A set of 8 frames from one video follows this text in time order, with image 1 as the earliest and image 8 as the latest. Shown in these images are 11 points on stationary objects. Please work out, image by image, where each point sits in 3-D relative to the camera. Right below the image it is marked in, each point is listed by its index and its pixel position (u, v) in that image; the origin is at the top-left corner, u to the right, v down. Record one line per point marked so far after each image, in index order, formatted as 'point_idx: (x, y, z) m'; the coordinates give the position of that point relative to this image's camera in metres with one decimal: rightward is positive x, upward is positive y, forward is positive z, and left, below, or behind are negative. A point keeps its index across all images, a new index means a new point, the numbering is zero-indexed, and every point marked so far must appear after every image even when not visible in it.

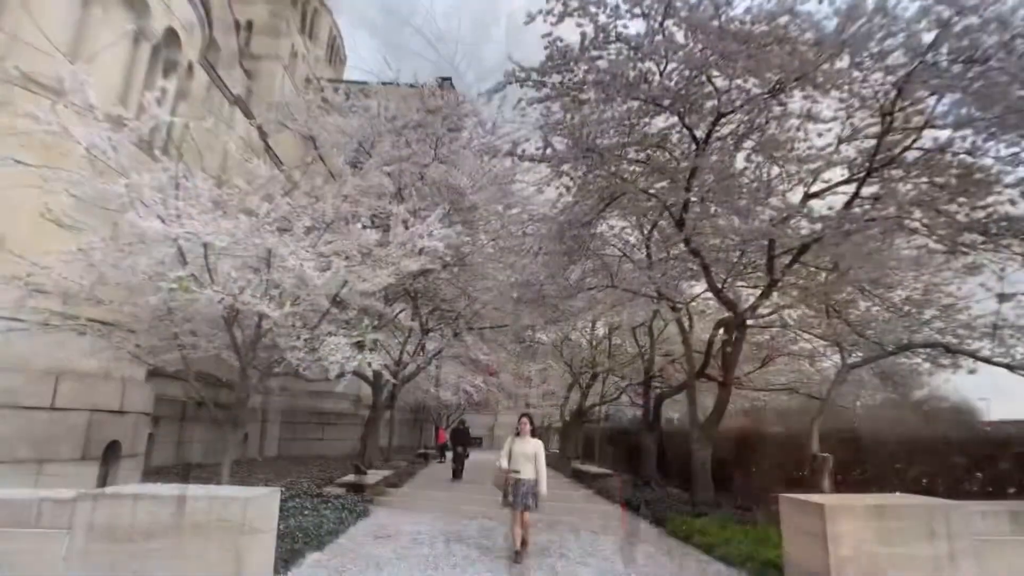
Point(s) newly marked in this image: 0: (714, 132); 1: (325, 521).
0: (+2.7, +2.1, +8.5) m
1: (-2.0, -2.5, +6.9) m
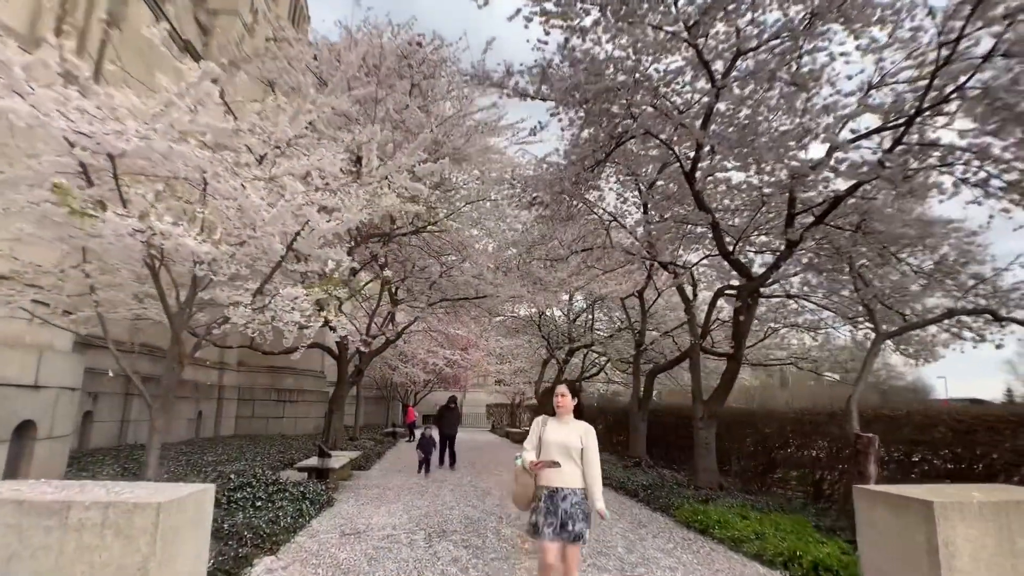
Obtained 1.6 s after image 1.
0: (+2.6, +2.6, +7.5) m
1: (-2.1, -2.1, +5.7) m
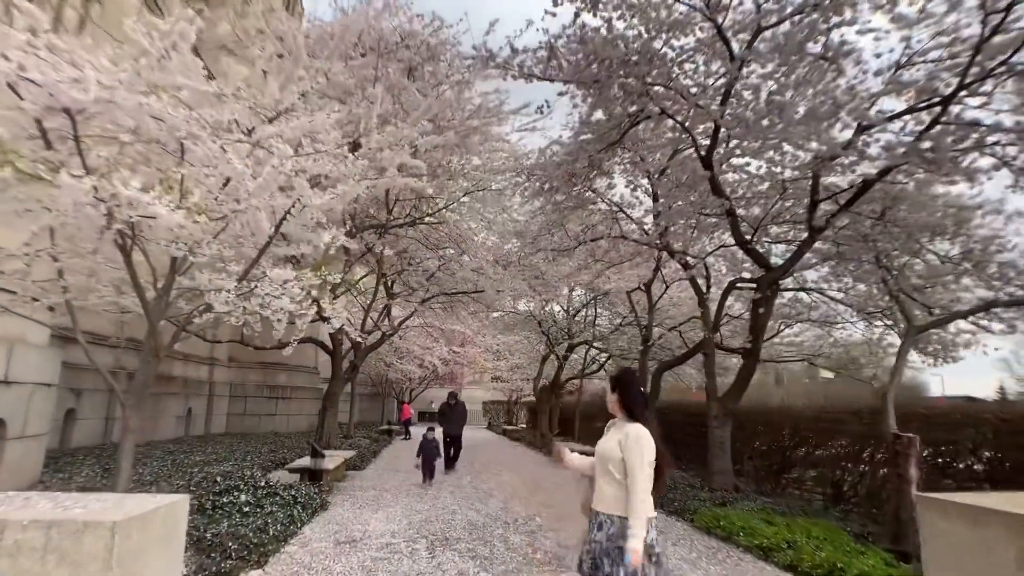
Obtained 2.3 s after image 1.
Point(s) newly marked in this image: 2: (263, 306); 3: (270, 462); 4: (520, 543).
0: (+2.7, +2.7, +7.0) m
1: (-2.0, -2.0, +5.3) m
2: (-1.9, -0.1, +4.9) m
3: (-3.7, -2.7, +9.6) m
4: (+0.1, -2.2, +5.5) m
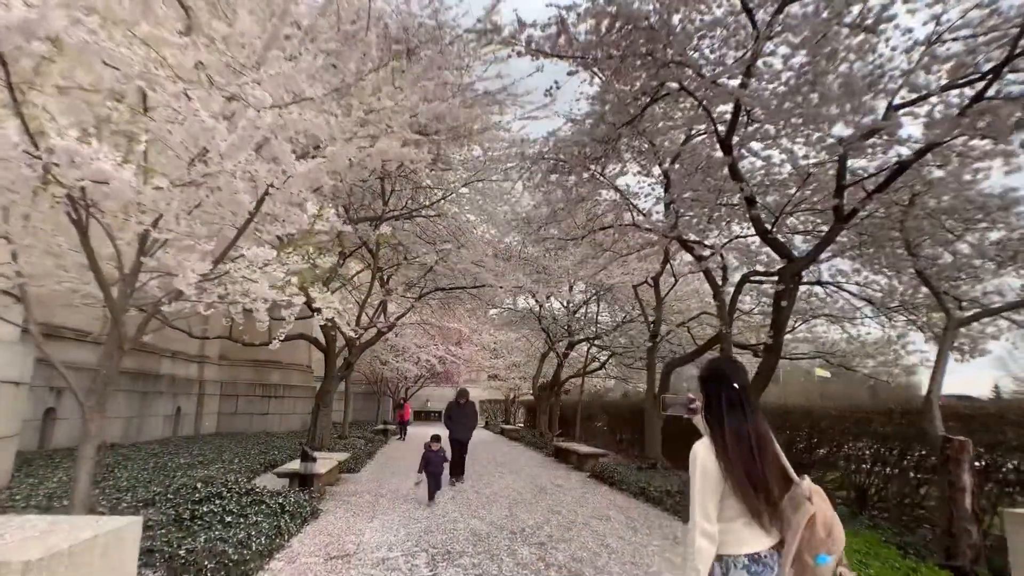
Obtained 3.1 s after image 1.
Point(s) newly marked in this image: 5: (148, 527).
0: (+2.8, +2.8, +6.5) m
1: (-2.0, -1.9, +4.8) m
2: (-1.9, 0.0, +4.4) m
3: (-3.6, -2.6, +9.1) m
4: (+0.1, -2.1, +5.0) m
5: (-2.7, -1.8, +4.7) m
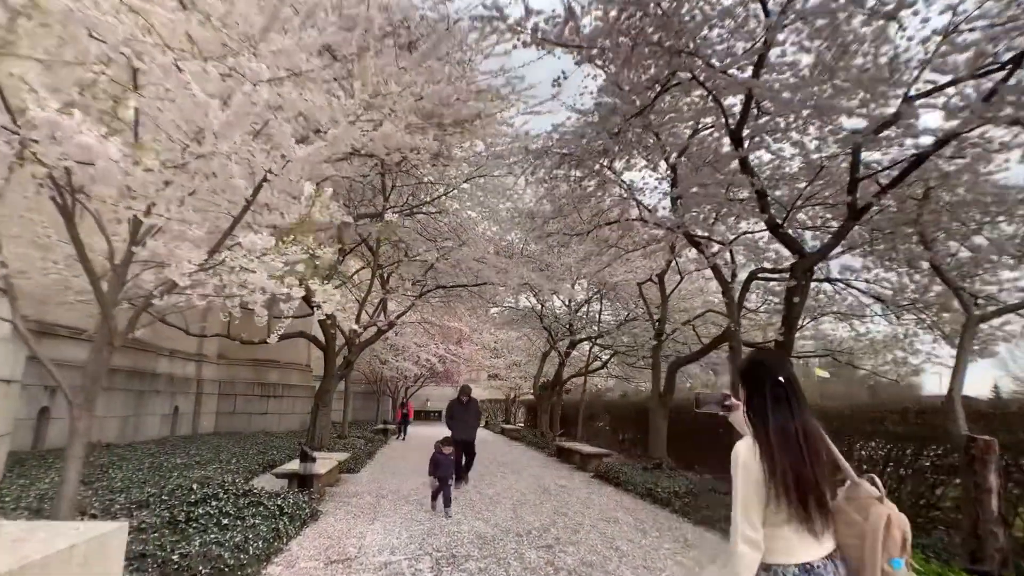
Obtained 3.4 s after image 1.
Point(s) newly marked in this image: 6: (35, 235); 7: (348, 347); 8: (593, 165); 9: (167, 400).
0: (+2.8, +2.8, +6.3) m
1: (-1.9, -1.8, +4.6) m
2: (-1.8, 0.0, +4.2) m
3: (-3.6, -2.5, +8.9) m
4: (+0.2, -2.1, +4.9) m
5: (-2.6, -1.7, +4.5) m
6: (-3.7, +0.4, +4.9) m
7: (-3.3, -1.2, +12.8) m
8: (+1.1, +1.6, +8.3) m
9: (-6.9, -2.2, +12.6) m
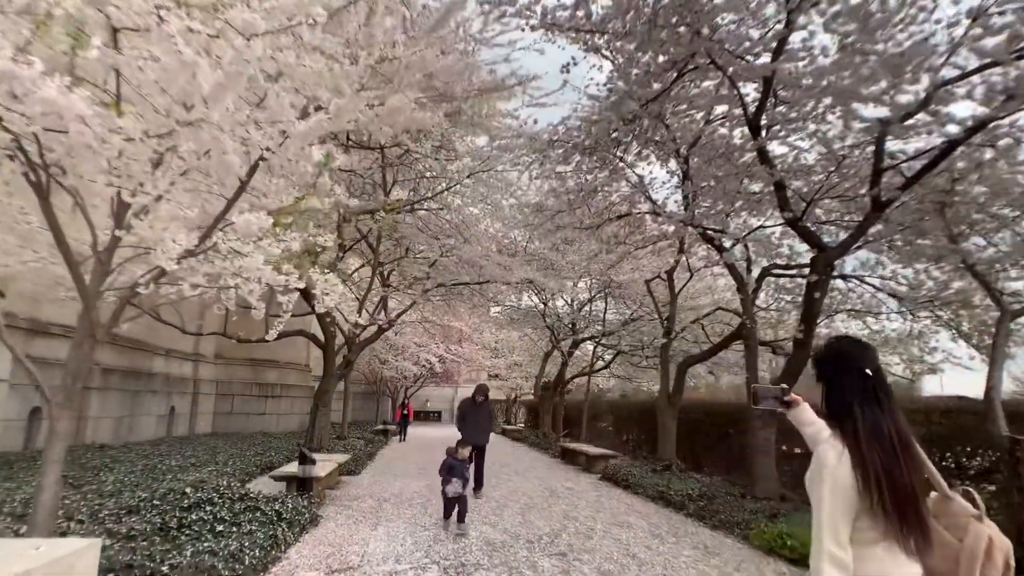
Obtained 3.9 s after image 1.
0: (+2.9, +2.9, +6.1) m
1: (-1.8, -1.8, +4.3) m
2: (-1.7, +0.1, +3.9) m
3: (-3.5, -2.5, +8.6) m
4: (+0.3, -2.0, +4.6) m
5: (-2.6, -1.7, +4.2) m
6: (-3.6, +0.5, +4.6) m
7: (-3.3, -1.2, +12.6) m
8: (+1.1, +1.7, +8.0) m
9: (-6.8, -2.2, +12.3) m
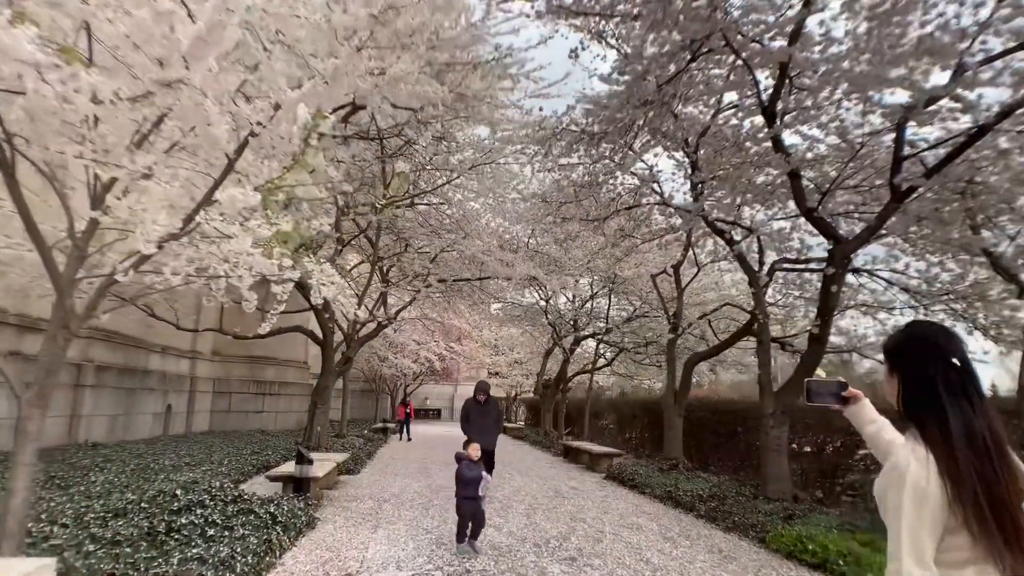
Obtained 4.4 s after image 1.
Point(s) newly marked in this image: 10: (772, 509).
0: (+3.0, +3.0, +5.8) m
1: (-1.8, -1.7, +4.0) m
2: (-1.6, +0.1, +3.7) m
3: (-3.5, -2.4, +8.4) m
4: (+0.3, -2.0, +4.3) m
5: (-2.5, -1.6, +4.0) m
6: (-3.6, +0.5, +4.4) m
7: (-3.2, -1.1, +12.3) m
8: (+1.2, +1.8, +7.8) m
9: (-6.8, -2.1, +12.0) m
10: (+2.6, -2.2, +6.4) m
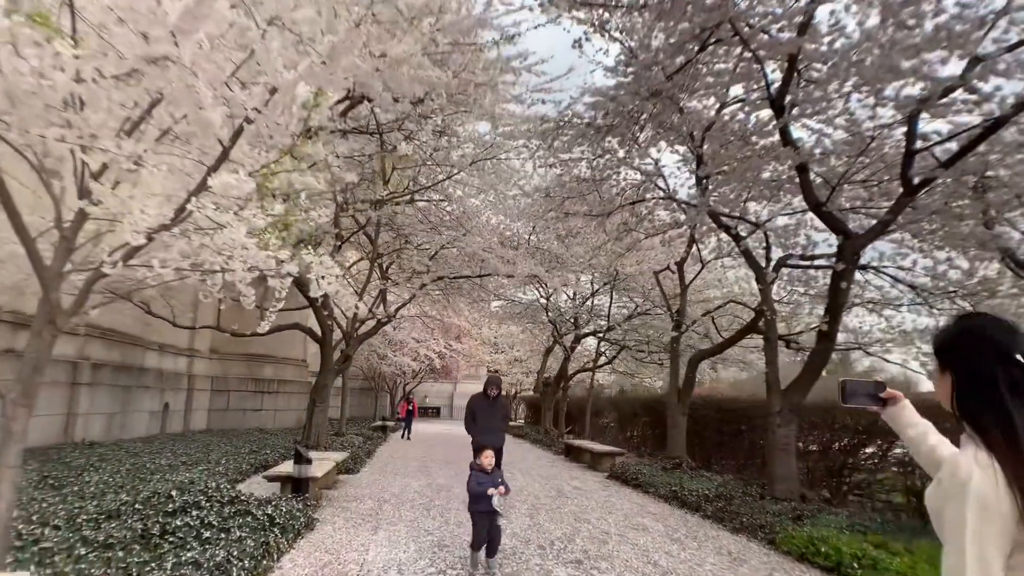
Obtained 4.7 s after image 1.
0: (+3.0, +3.0, +5.7) m
1: (-1.7, -1.7, +3.9) m
2: (-1.6, +0.2, +3.5) m
3: (-3.4, -2.3, +8.3) m
4: (+0.4, -1.9, +4.2) m
5: (-2.5, -1.6, +3.8) m
6: (-3.5, +0.6, +4.2) m
7: (-3.2, -1.0, +12.2) m
8: (+1.2, +1.8, +7.6) m
9: (-6.7, -2.0, +11.9) m
10: (+2.6, -2.2, +6.2) m
